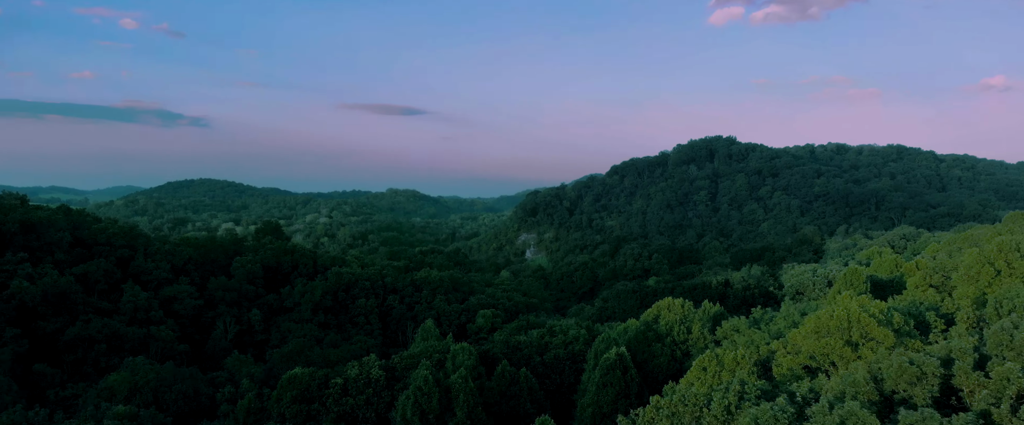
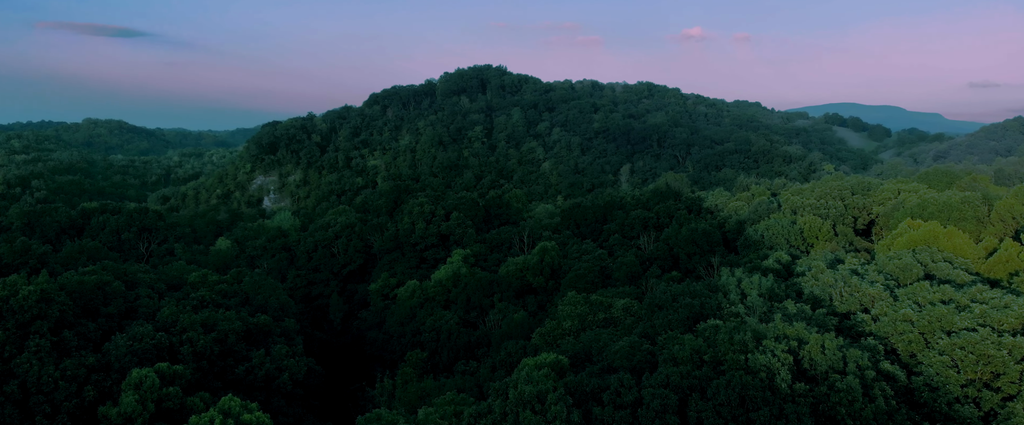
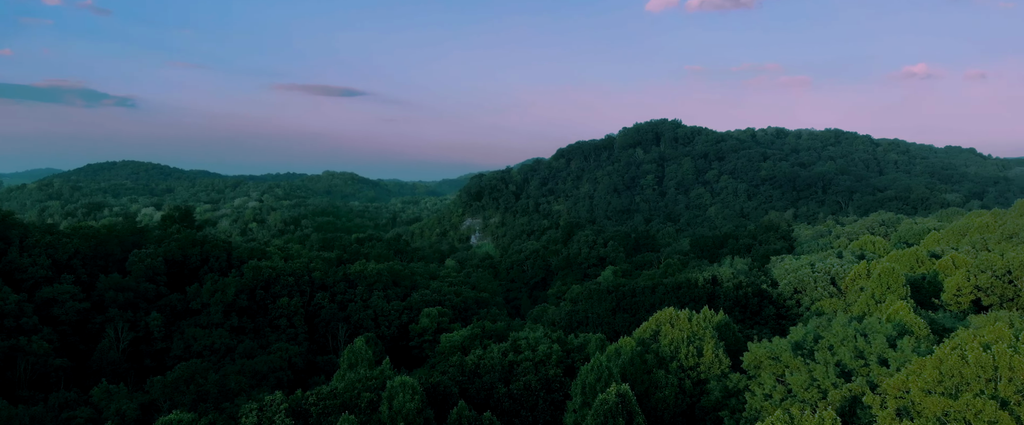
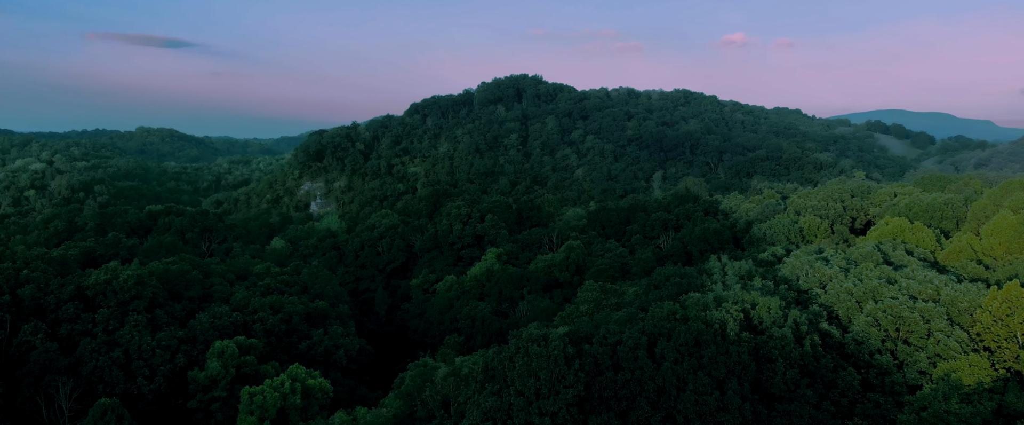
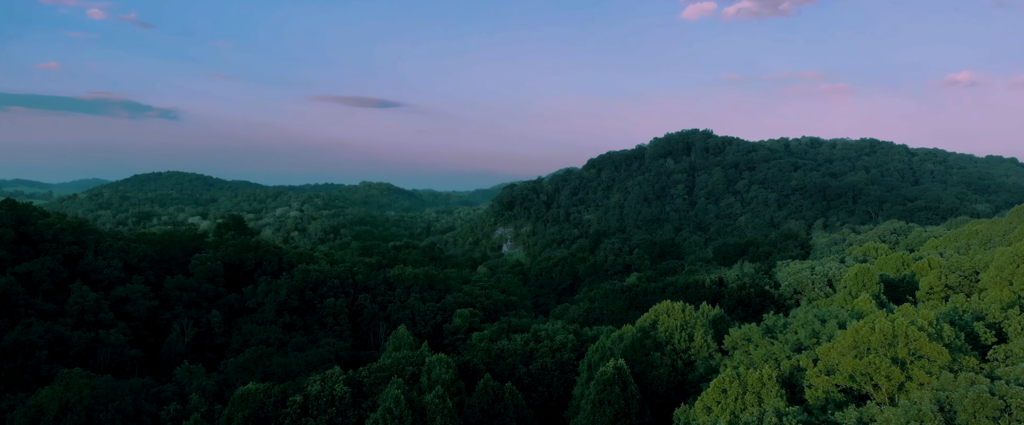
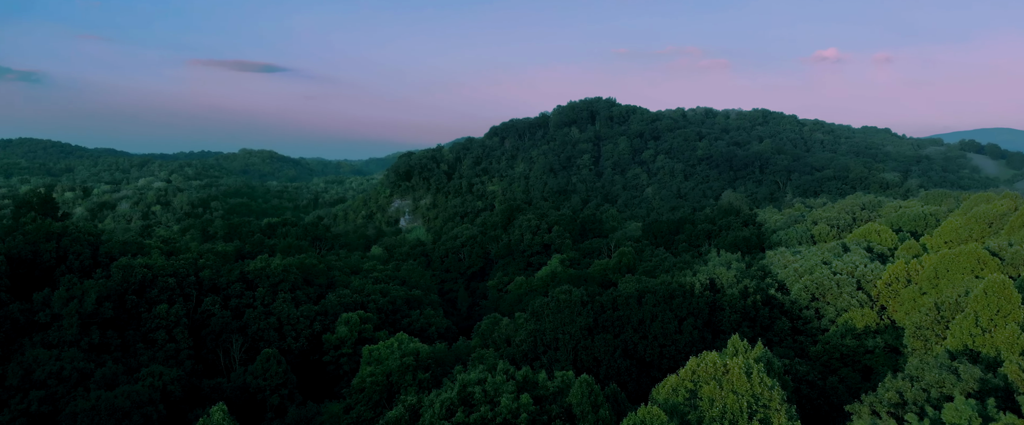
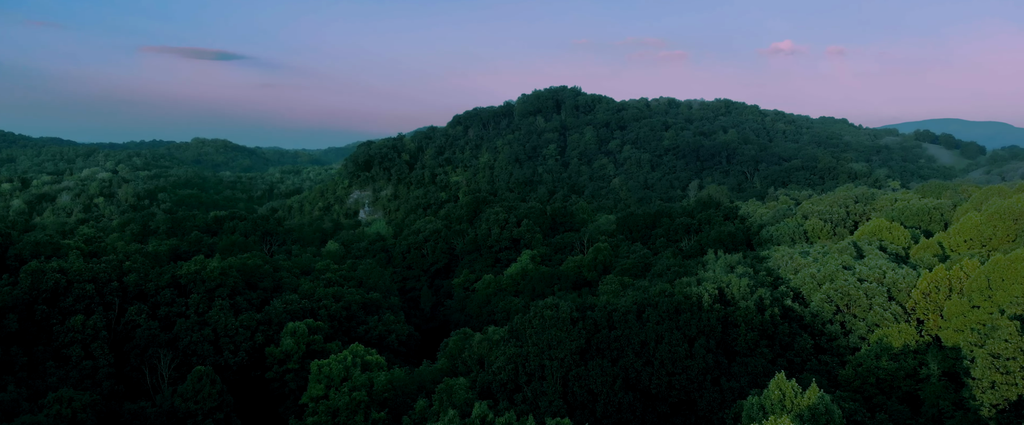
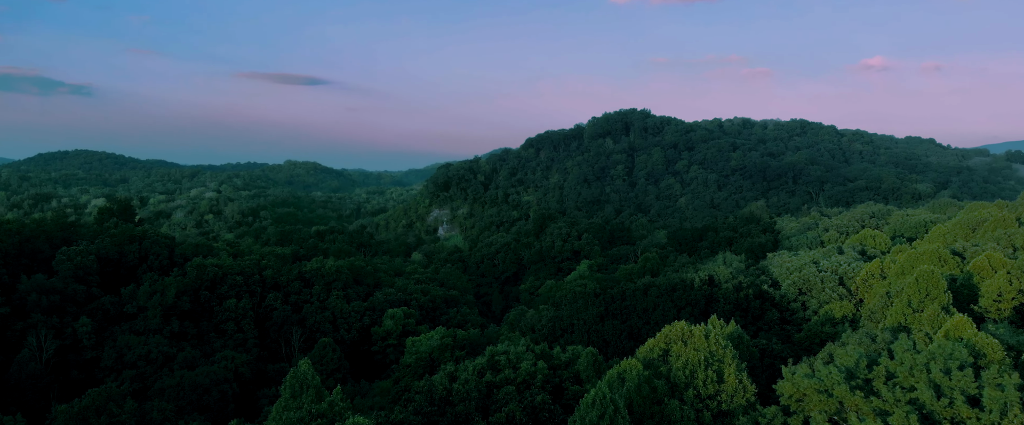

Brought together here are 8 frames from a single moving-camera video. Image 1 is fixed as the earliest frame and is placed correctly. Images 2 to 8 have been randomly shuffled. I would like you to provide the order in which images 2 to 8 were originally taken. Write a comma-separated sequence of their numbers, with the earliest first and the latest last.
5, 3, 8, 6, 7, 4, 2
